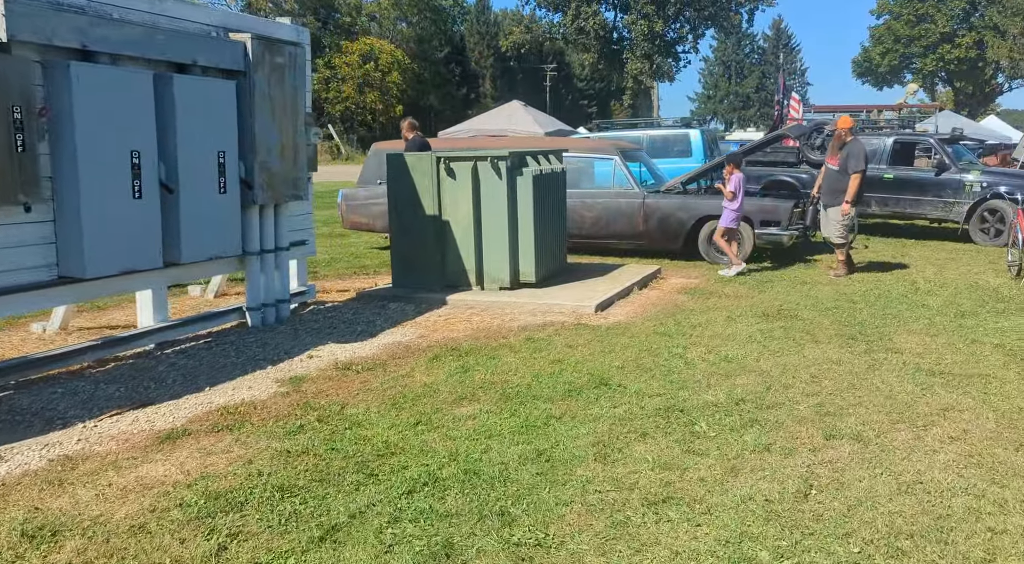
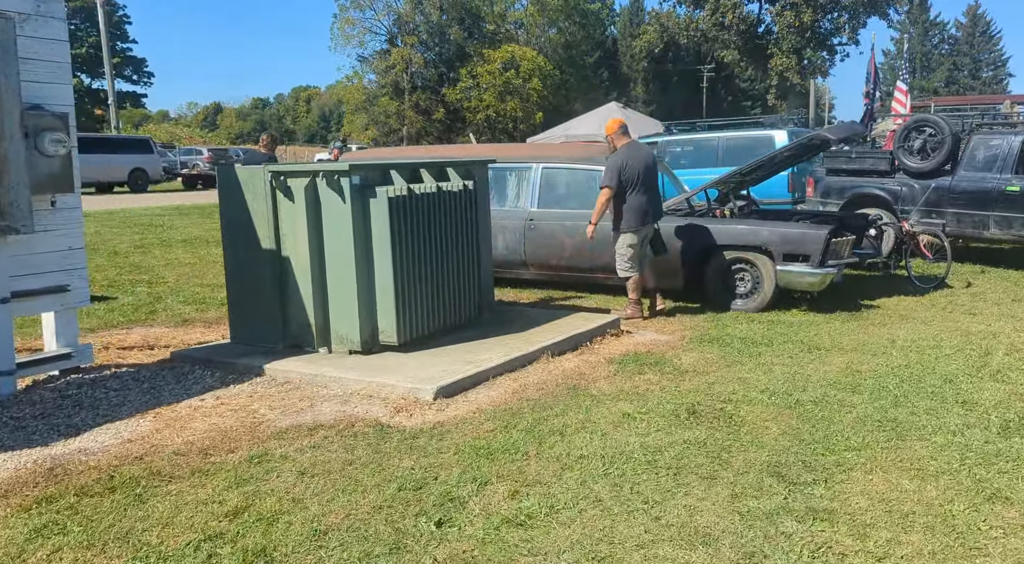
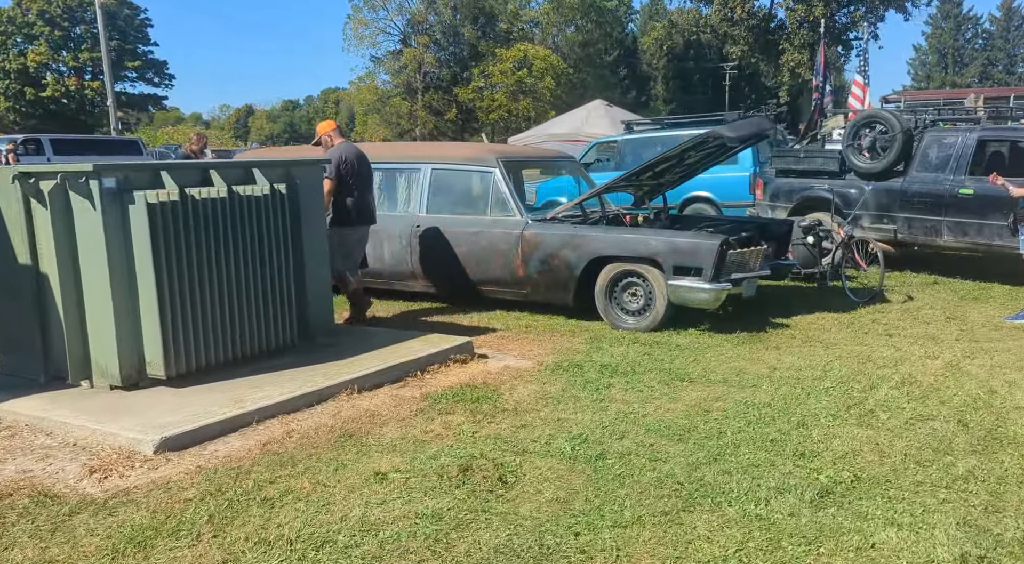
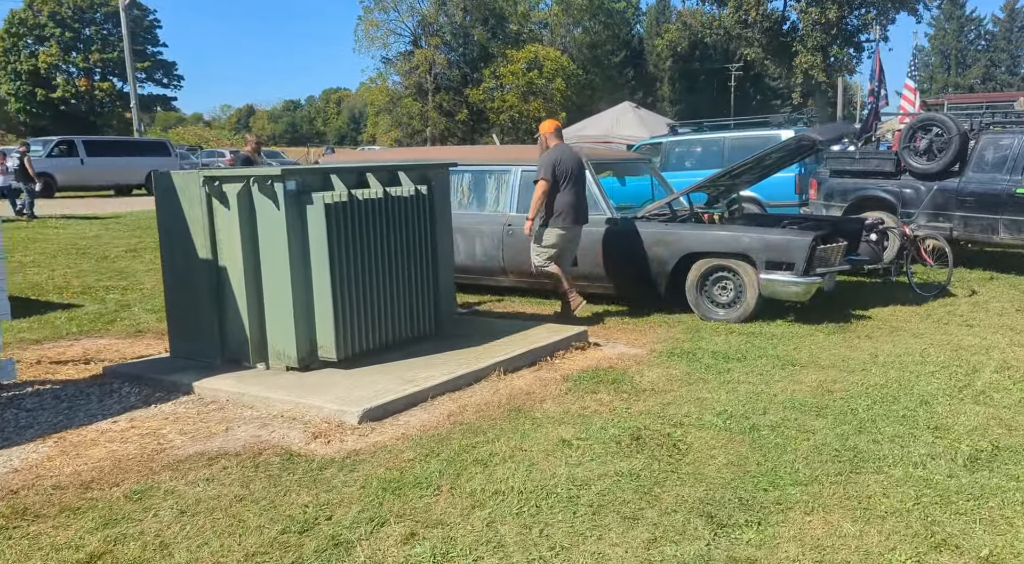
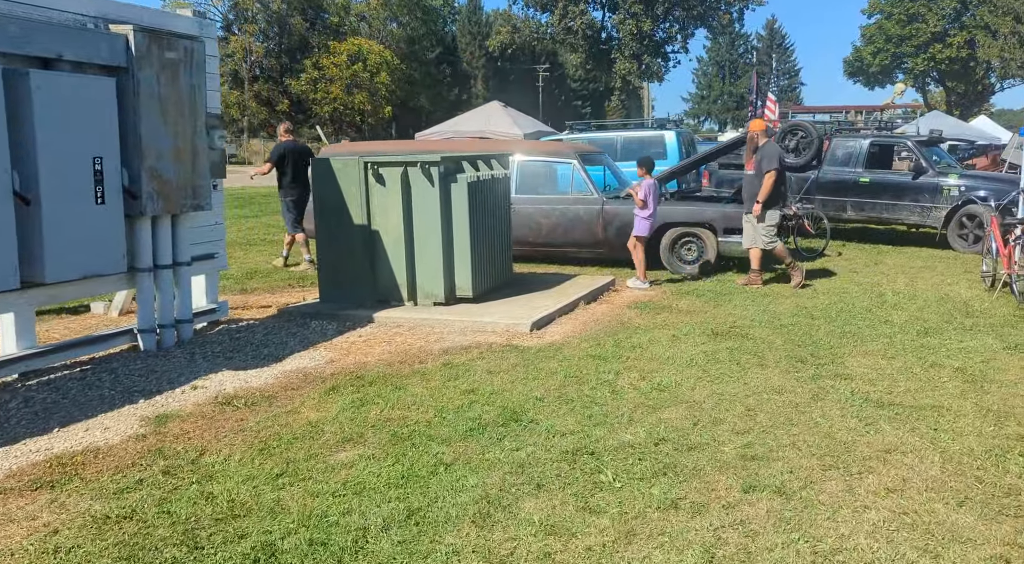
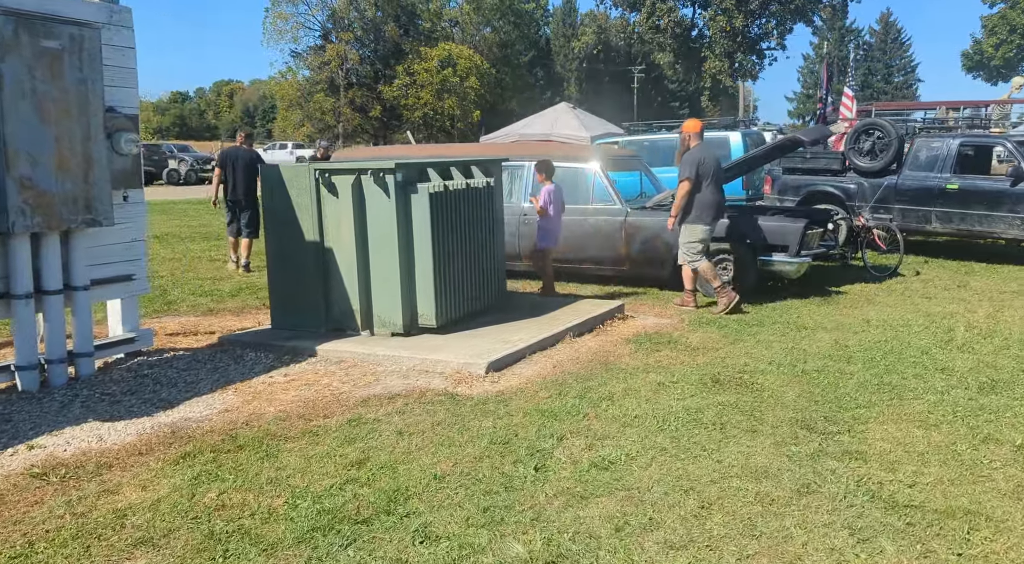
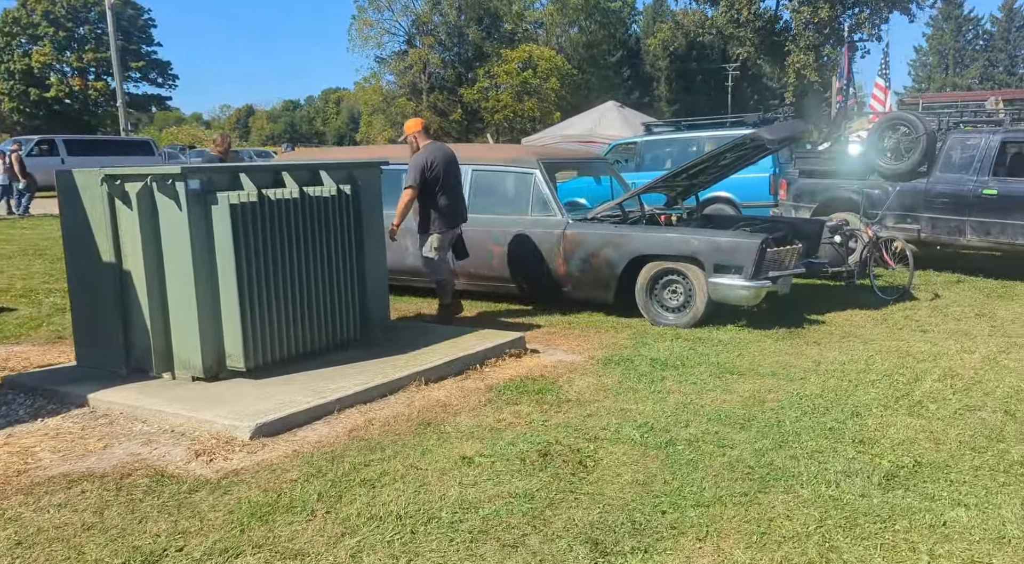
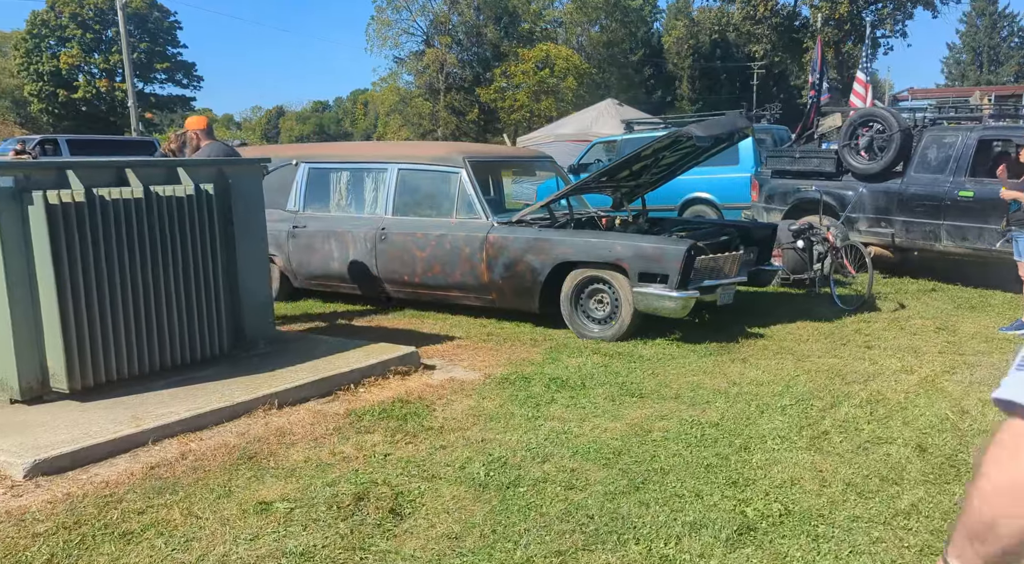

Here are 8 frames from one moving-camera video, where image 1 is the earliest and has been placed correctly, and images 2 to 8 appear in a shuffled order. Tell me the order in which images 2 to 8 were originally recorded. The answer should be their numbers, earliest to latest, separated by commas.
5, 6, 2, 4, 7, 3, 8
